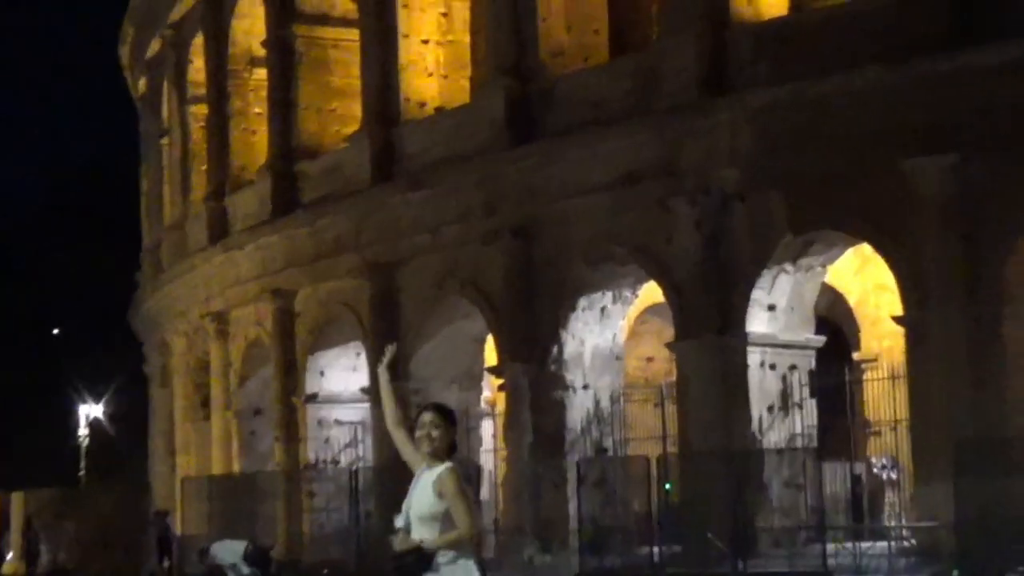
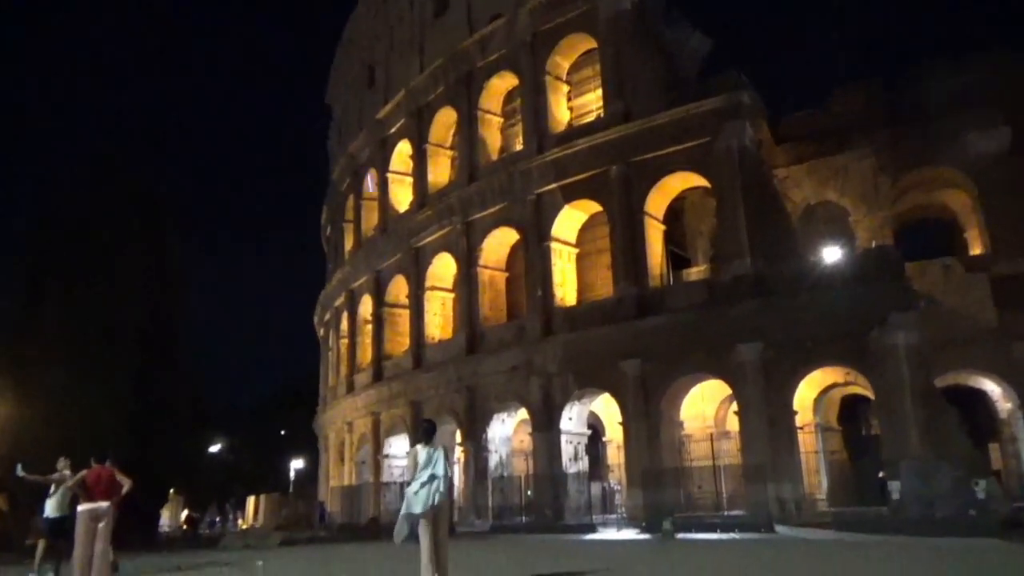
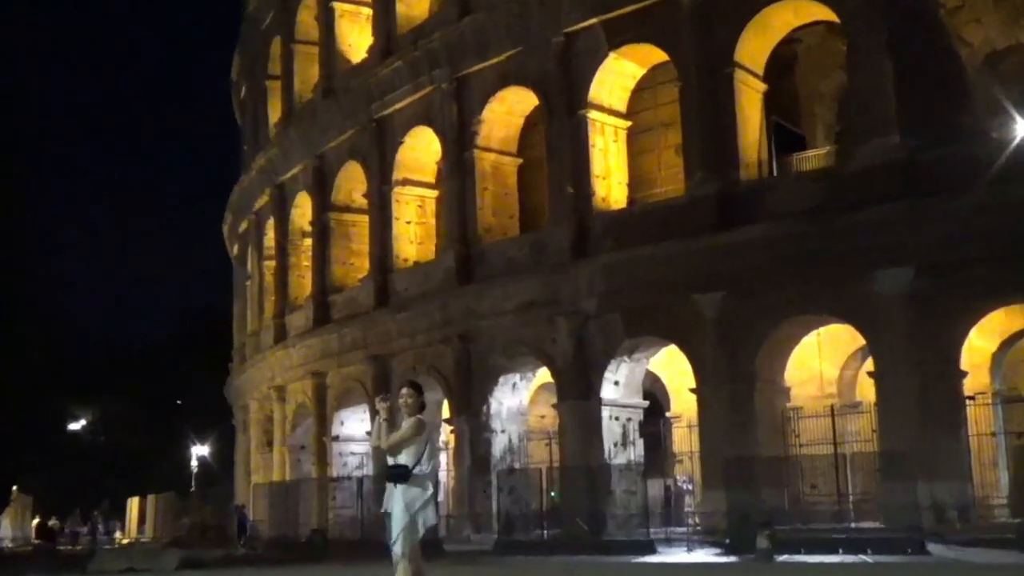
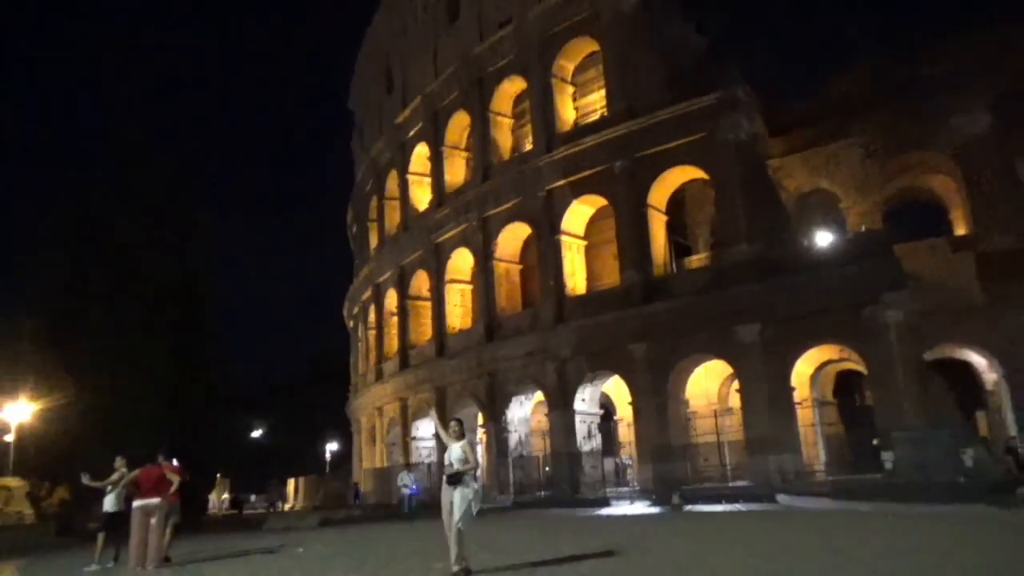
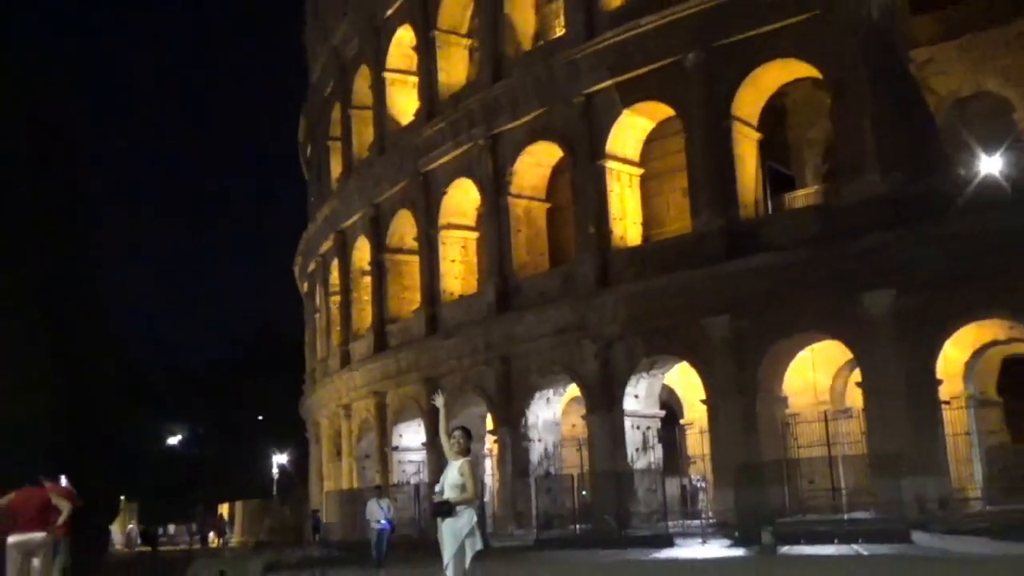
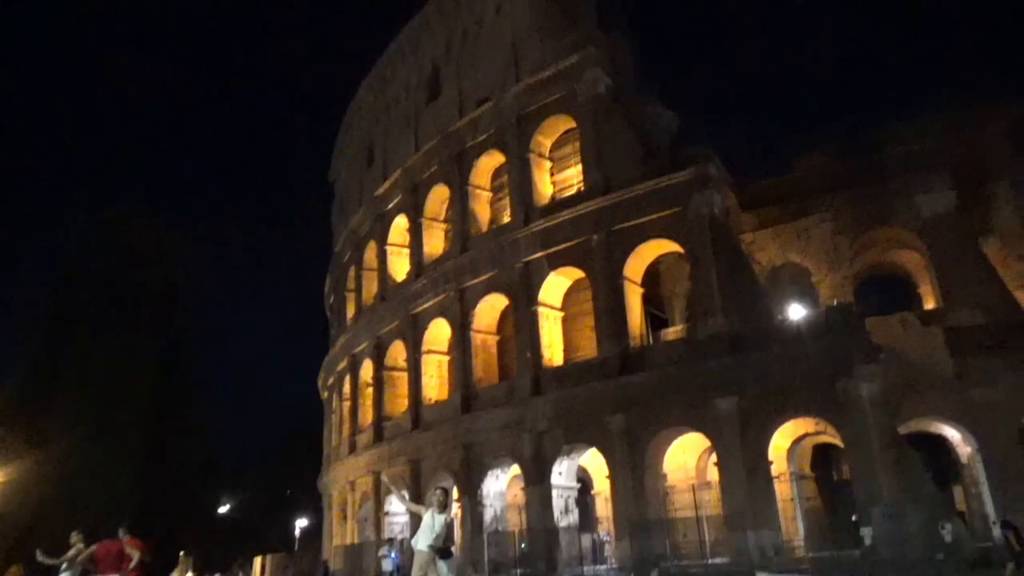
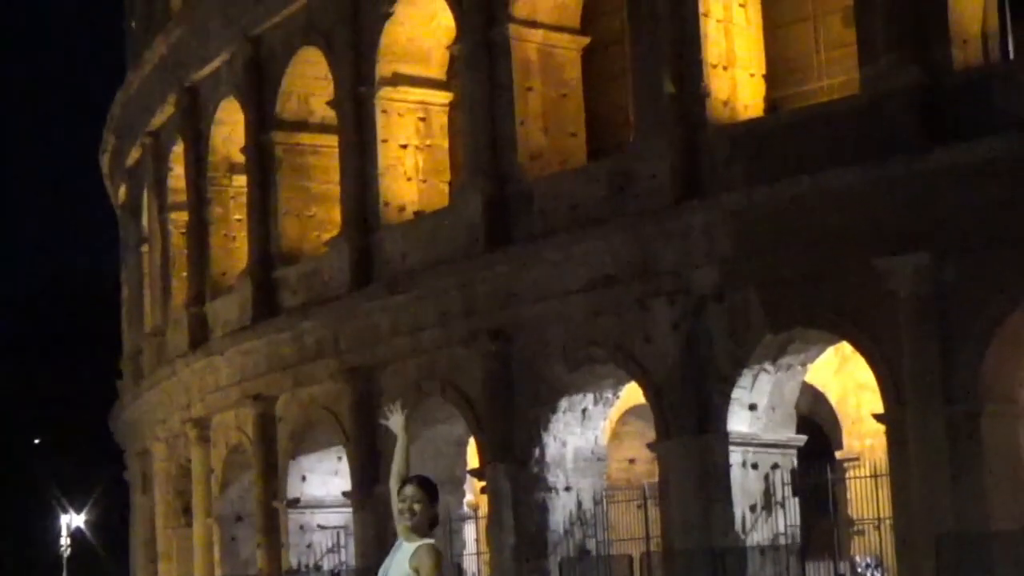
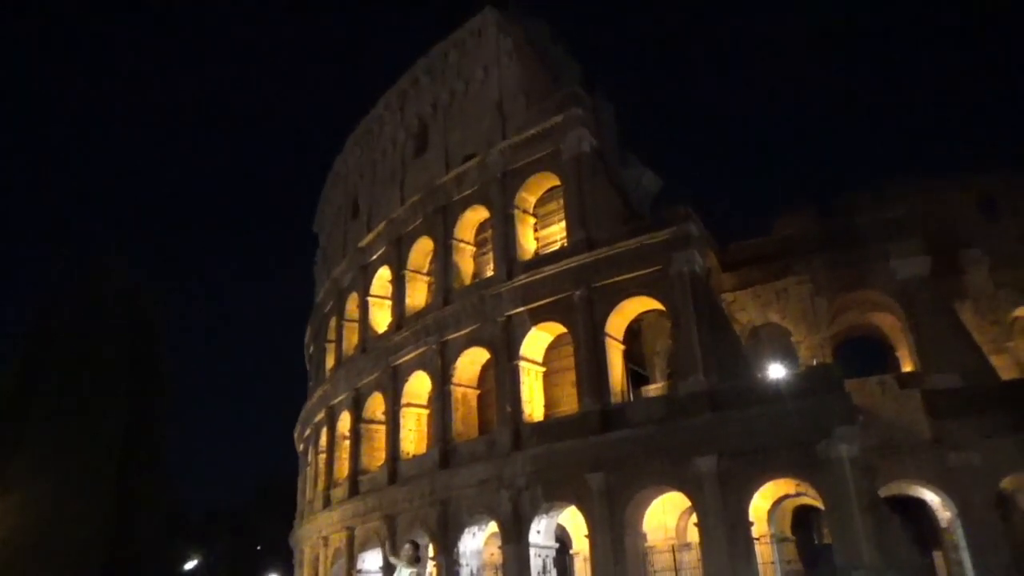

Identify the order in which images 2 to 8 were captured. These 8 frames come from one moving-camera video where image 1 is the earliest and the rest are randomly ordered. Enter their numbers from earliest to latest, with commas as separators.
7, 5, 4, 6, 8, 2, 3
